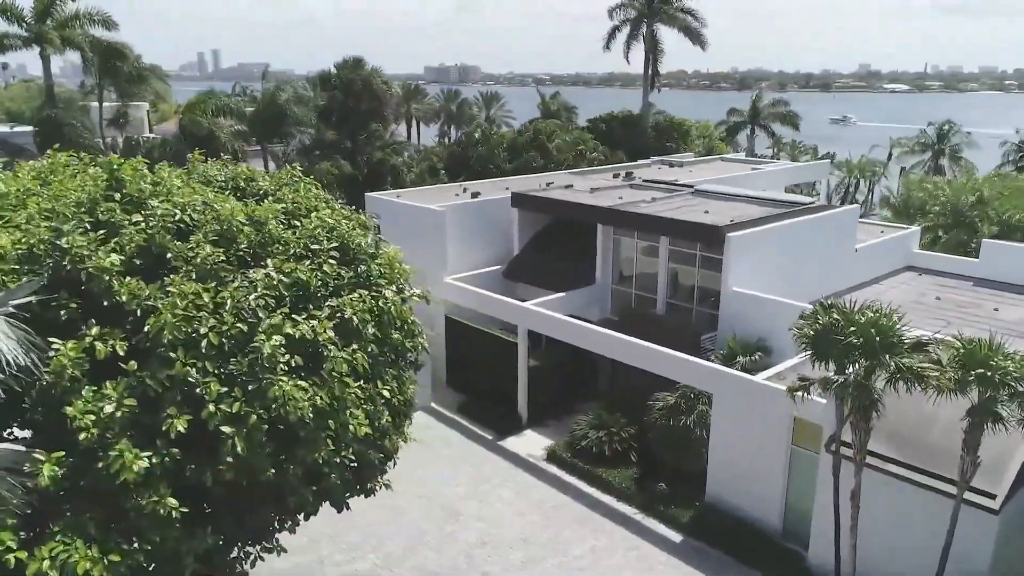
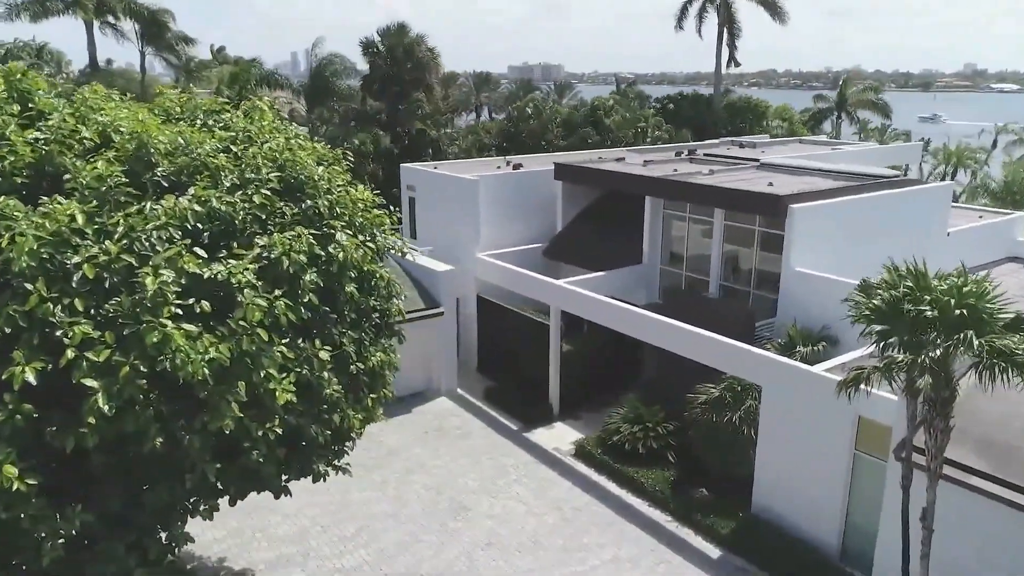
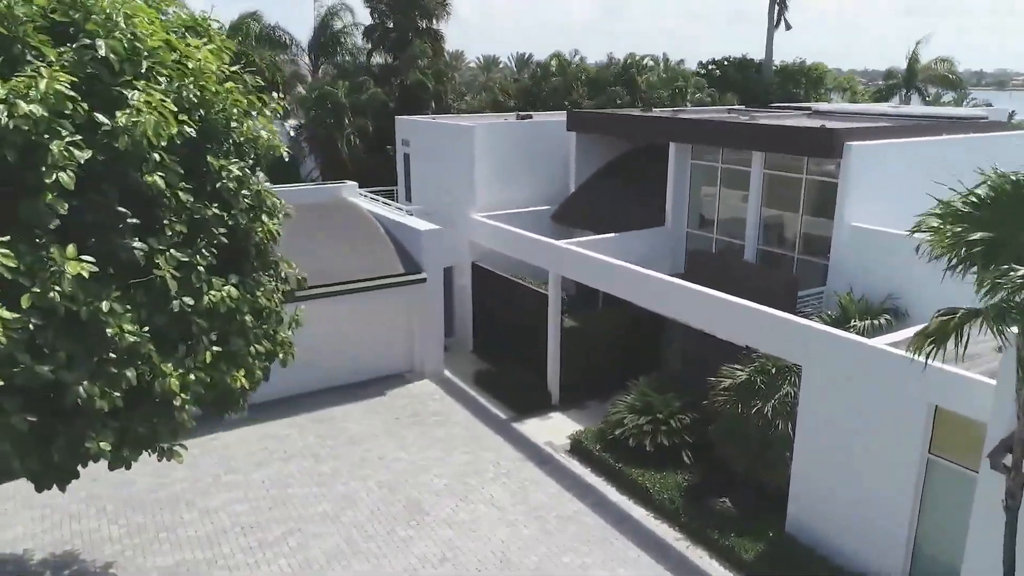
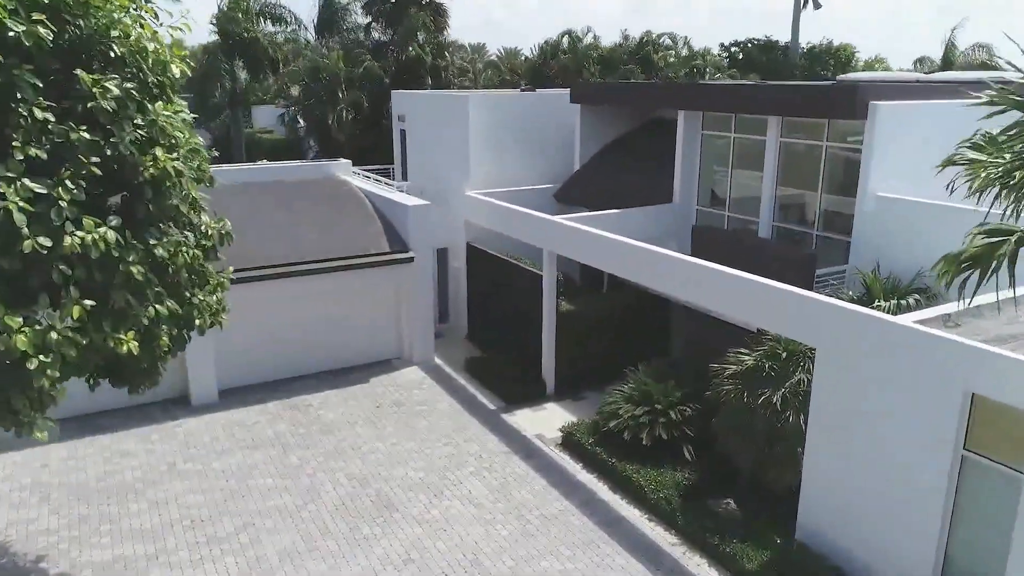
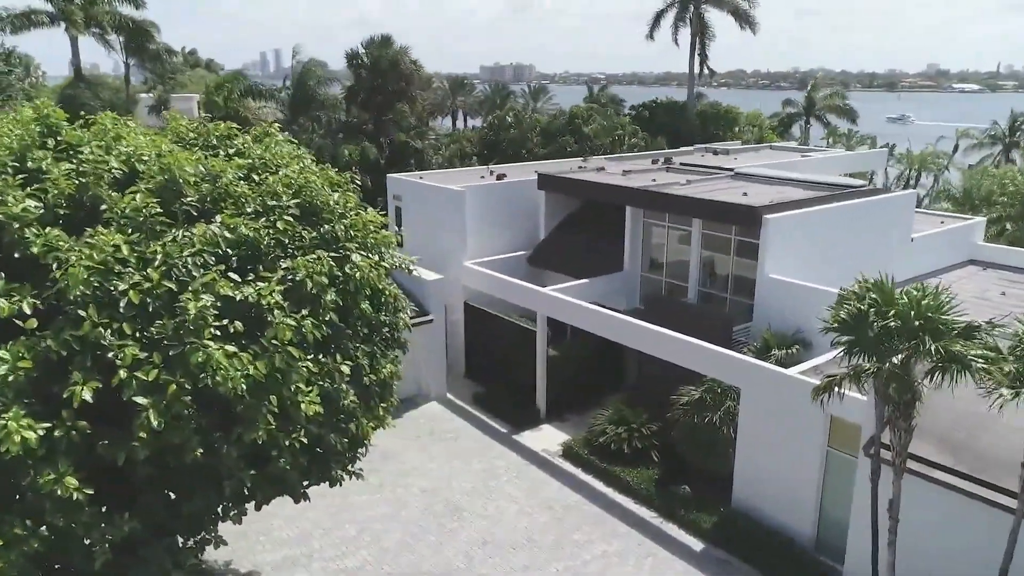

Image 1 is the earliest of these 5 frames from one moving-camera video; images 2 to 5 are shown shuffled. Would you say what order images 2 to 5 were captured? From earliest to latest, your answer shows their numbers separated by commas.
5, 2, 3, 4
